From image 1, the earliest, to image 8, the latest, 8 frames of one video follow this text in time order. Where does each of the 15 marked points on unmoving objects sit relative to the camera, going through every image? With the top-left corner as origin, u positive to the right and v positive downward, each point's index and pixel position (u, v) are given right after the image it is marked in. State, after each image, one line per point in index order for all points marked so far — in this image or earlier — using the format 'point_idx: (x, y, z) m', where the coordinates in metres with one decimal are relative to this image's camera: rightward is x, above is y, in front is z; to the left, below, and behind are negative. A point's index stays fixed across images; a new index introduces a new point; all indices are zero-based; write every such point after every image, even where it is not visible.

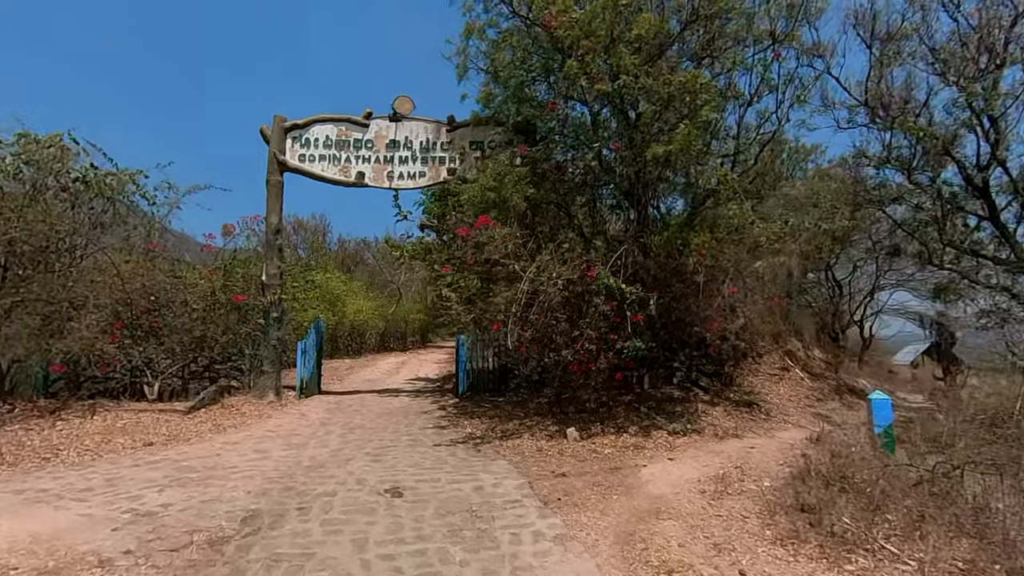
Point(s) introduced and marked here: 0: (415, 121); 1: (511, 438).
0: (-1.8, +3.1, +11.6) m
1: (0.0, -2.0, +8.2) m
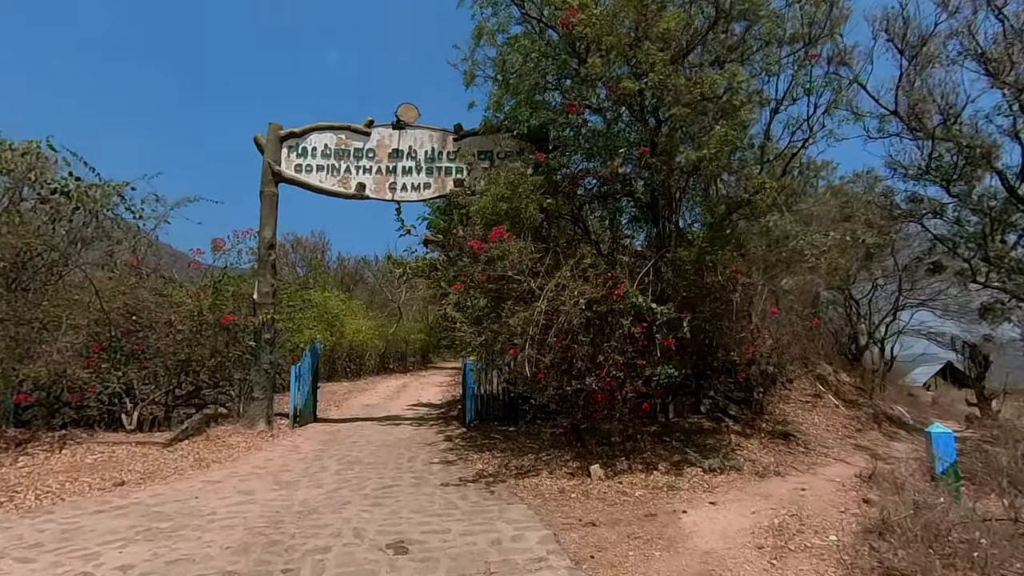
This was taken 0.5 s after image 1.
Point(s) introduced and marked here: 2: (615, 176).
0: (-1.6, +2.8, +10.9) m
1: (+0.2, -2.2, +7.3) m
2: (+1.6, +1.6, +9.1) m
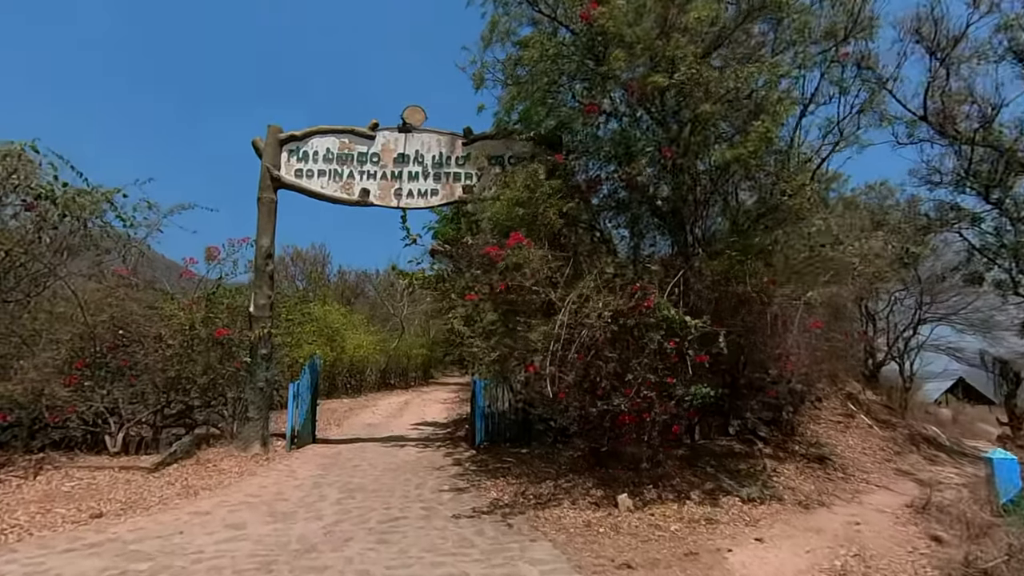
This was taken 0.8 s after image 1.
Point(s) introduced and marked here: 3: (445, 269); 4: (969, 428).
0: (-1.4, +2.6, +10.3) m
1: (+0.4, -2.4, +6.6) m
2: (+1.8, +1.5, +8.5) m
3: (-1.2, +0.3, +10.7) m
4: (+13.1, -4.0, +17.6) m
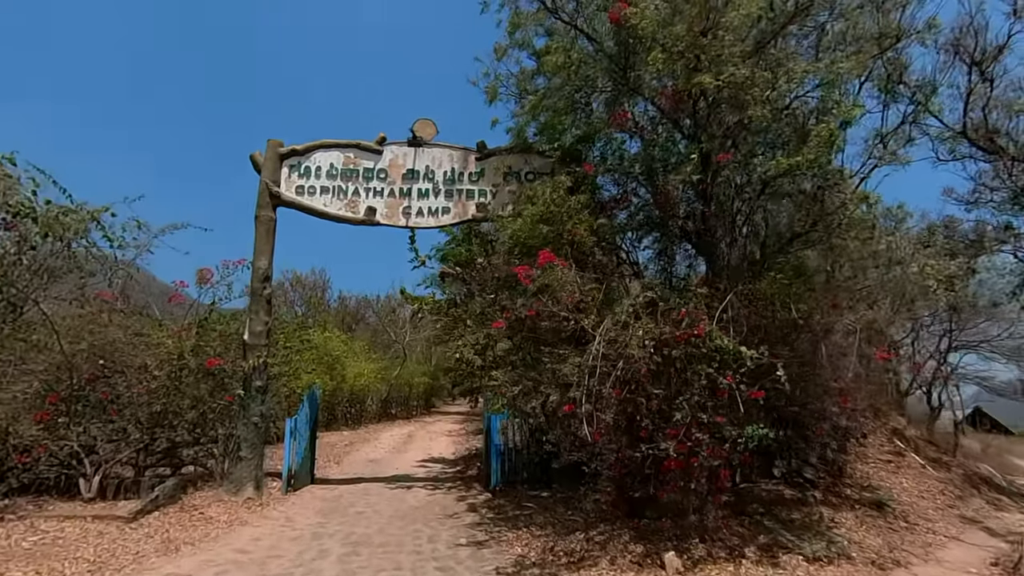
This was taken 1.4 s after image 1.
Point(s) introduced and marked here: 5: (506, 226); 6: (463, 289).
0: (-1.2, +2.2, +9.6) m
1: (+0.7, -2.6, +5.7) m
2: (+2.1, +1.1, +7.8) m
3: (-0.9, -0.1, +10.0) m
4: (+13.4, -4.7, +16.7) m
5: (0.0, +0.8, +7.8) m
6: (-0.8, 0.0, +9.8) m
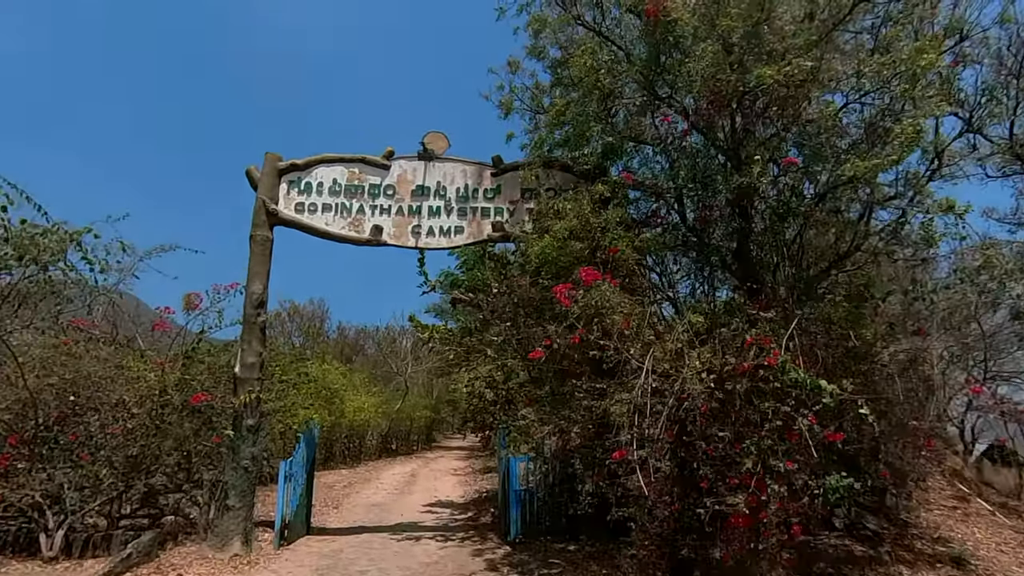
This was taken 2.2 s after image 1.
0: (-0.9, +1.8, +8.9) m
1: (+1.0, -2.8, +4.7) m
2: (+2.3, +0.9, +7.0) m
3: (-0.6, -0.5, +9.1) m
4: (+13.7, -5.4, +15.6) m
5: (+0.2, +0.5, +7.0) m
6: (-0.5, -0.4, +8.9) m
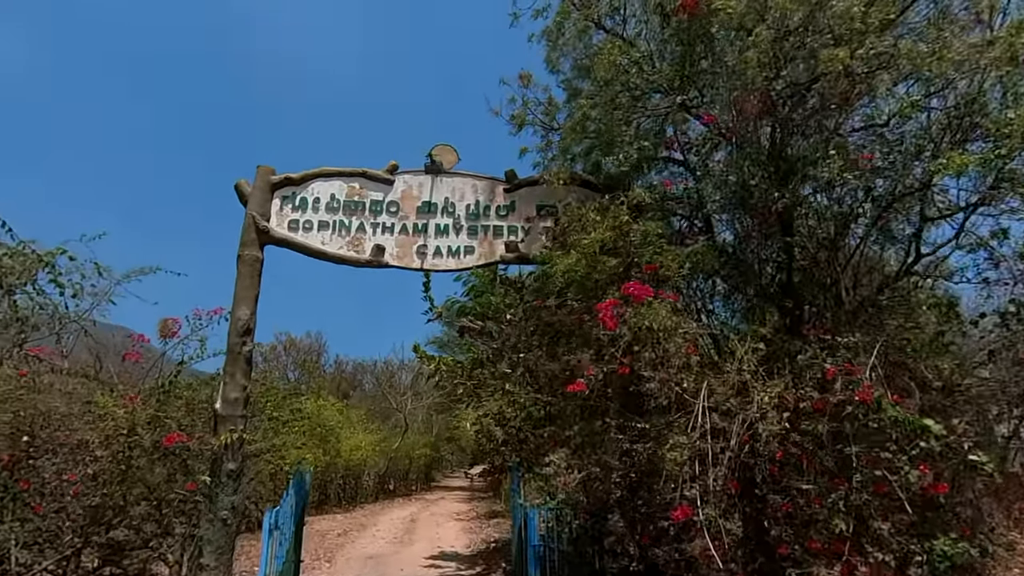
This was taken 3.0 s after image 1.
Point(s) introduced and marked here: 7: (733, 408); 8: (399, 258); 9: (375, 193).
0: (-0.7, +1.5, +8.1) m
1: (+1.2, -2.9, +3.7) m
2: (+2.5, +0.6, +6.2) m
3: (-0.4, -0.8, +8.2) m
4: (+13.8, -6.2, +14.5) m
5: (+0.4, +0.3, +6.1) m
6: (-0.3, -0.8, +8.0) m
7: (+1.5, -0.8, +4.1) m
8: (-1.4, +0.4, +7.8) m
9: (-1.8, +1.2, +8.0) m
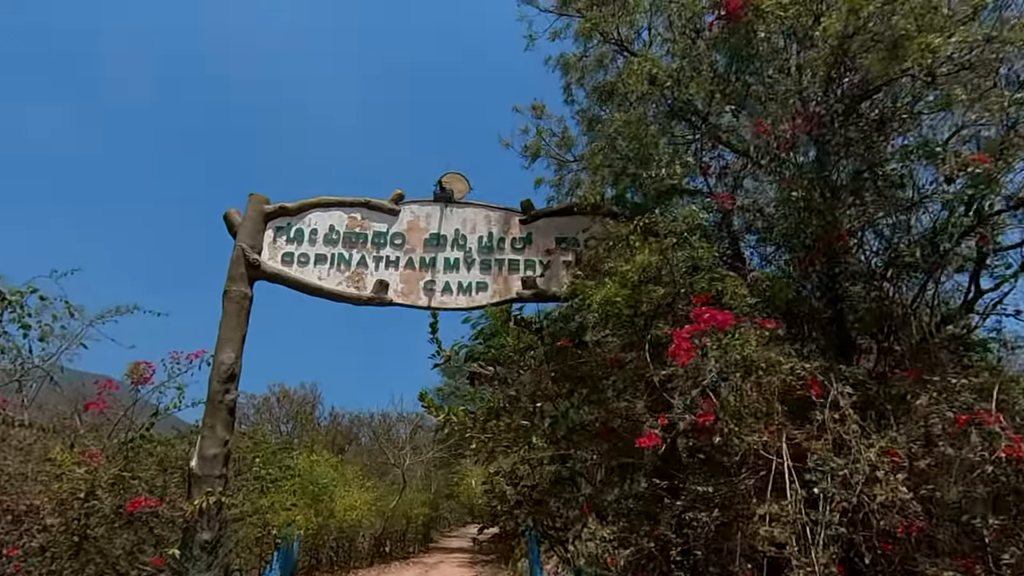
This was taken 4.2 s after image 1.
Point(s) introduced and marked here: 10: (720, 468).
0: (-0.5, +1.0, +7.4) m
1: (+1.4, -3.0, +2.7) m
2: (+2.7, +0.3, +5.4) m
3: (-0.2, -1.3, +7.3) m
4: (+14.0, -7.1, +13.2) m
5: (+0.6, -0.1, +5.3) m
6: (-0.1, -1.2, +7.1) m
7: (+1.7, -1.0, +3.3) m
8: (-1.2, -0.1, +7.0) m
9: (-1.6, +0.8, +7.2) m
10: (+1.3, -1.2, +3.8) m
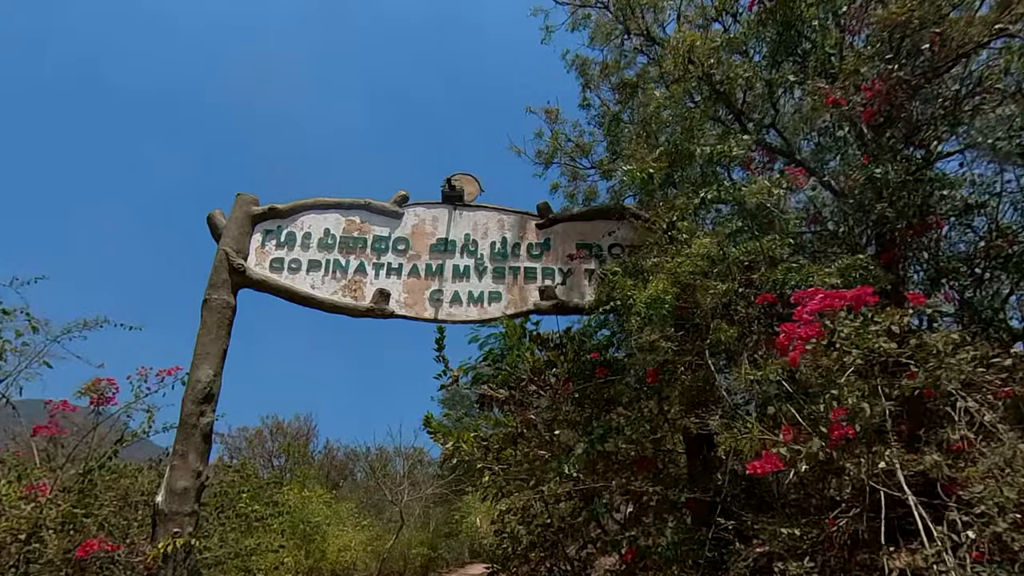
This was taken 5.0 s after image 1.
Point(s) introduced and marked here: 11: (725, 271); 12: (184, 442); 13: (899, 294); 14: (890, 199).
0: (-0.3, +0.8, +6.7) m
1: (+1.6, -2.9, +1.7) m
2: (+2.9, +0.3, +4.7) m
3: (0.0, -1.4, +6.4) m
4: (+14.2, -7.6, +12.0) m
5: (+0.8, -0.1, +4.6) m
6: (+0.1, -1.3, +6.3) m
7: (+1.9, -0.9, +2.4) m
8: (-1.1, -0.2, +6.2) m
9: (-1.4, +0.6, +6.5) m
10: (+1.5, -1.1, +3.0) m
11: (+1.4, +0.1, +4.1) m
12: (-2.8, -1.3, +5.4) m
13: (+2.9, -0.1, +4.7) m
14: (+2.8, +0.6, +4.6) m
